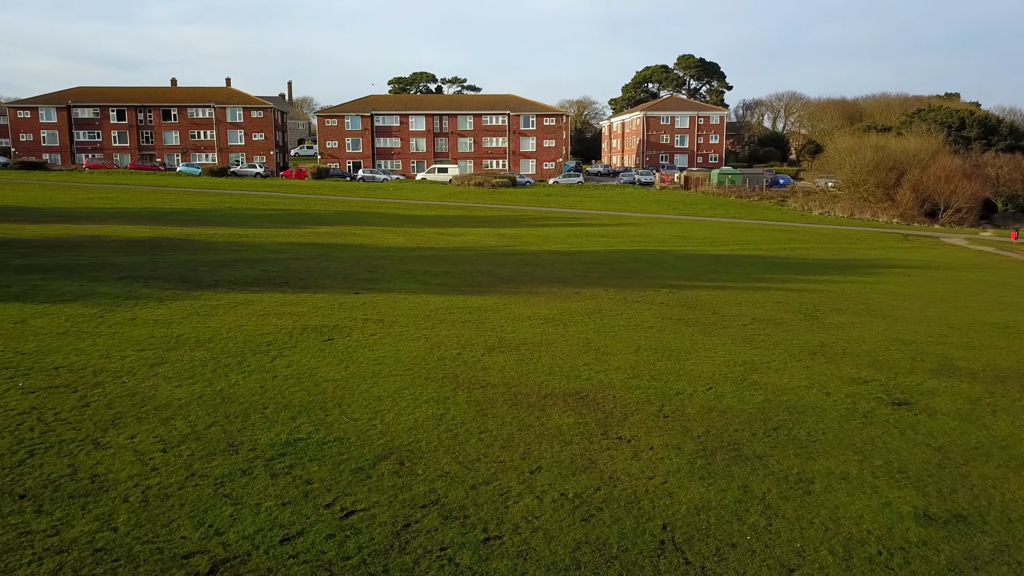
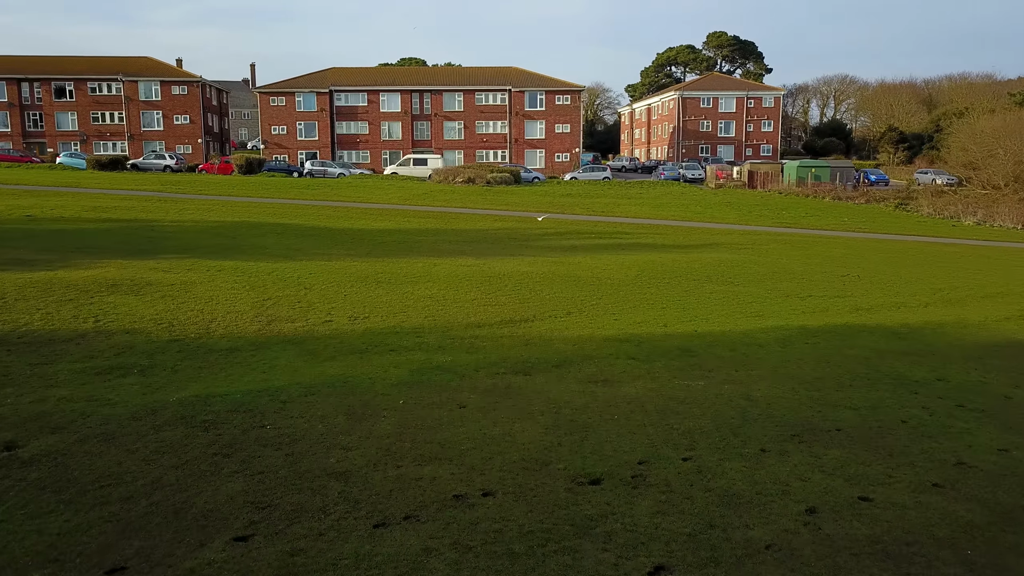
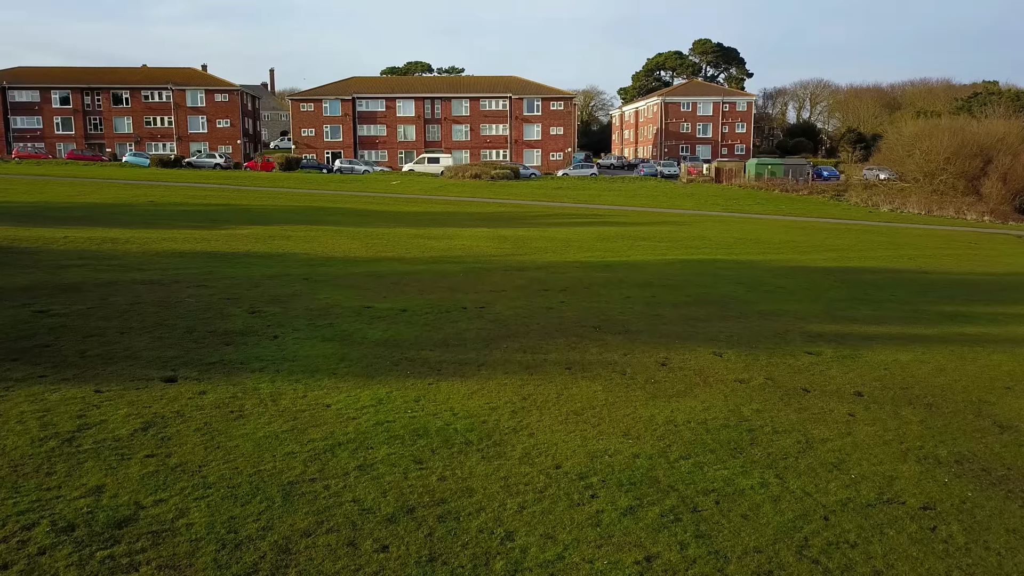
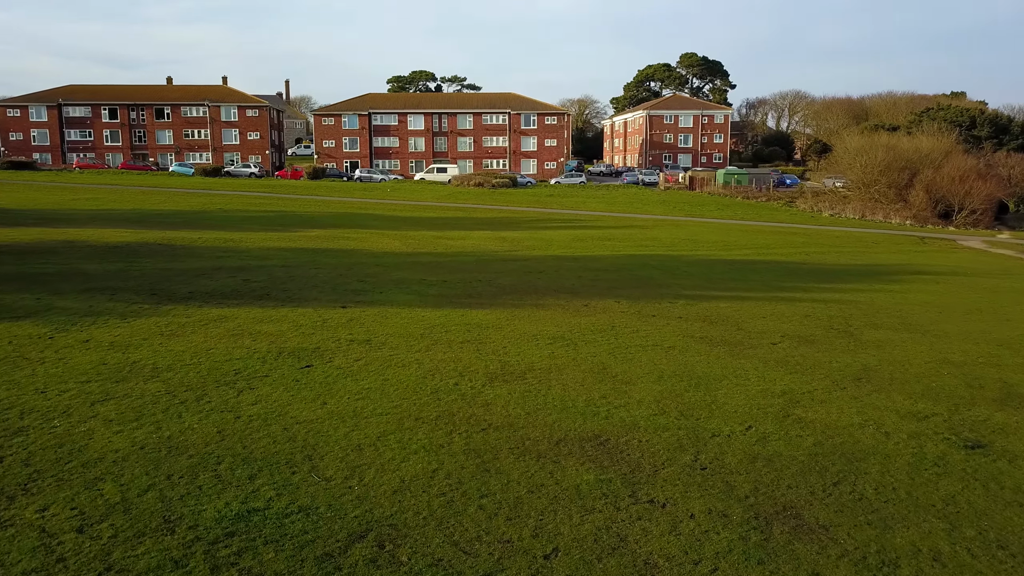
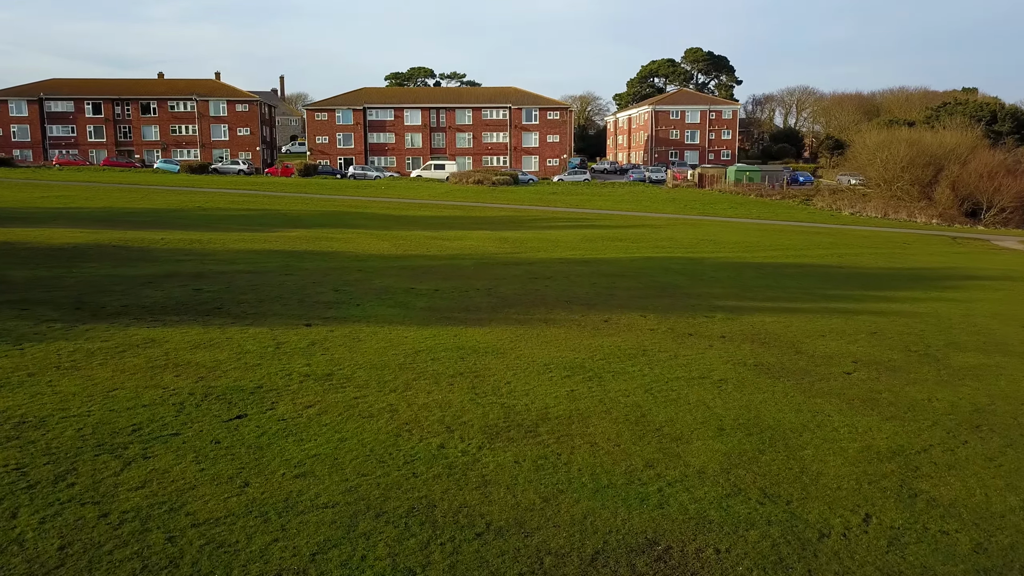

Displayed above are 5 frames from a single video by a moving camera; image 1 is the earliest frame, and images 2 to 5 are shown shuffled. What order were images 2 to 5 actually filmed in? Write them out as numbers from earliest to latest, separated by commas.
4, 5, 3, 2
